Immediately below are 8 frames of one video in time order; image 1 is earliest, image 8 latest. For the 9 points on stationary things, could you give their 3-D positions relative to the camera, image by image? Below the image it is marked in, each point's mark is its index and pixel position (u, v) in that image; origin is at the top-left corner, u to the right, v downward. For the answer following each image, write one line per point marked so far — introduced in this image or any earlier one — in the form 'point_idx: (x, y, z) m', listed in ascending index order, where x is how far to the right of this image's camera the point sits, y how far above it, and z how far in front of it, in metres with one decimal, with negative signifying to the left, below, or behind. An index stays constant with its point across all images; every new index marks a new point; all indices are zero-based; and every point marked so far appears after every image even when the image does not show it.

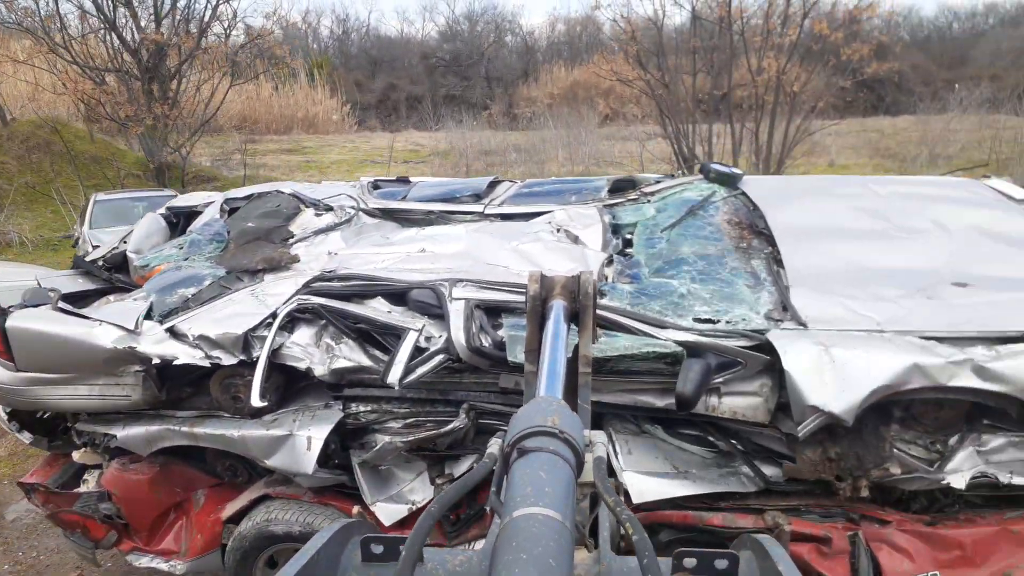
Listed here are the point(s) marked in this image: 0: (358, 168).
0: (-3.7, +2.8, +19.3) m
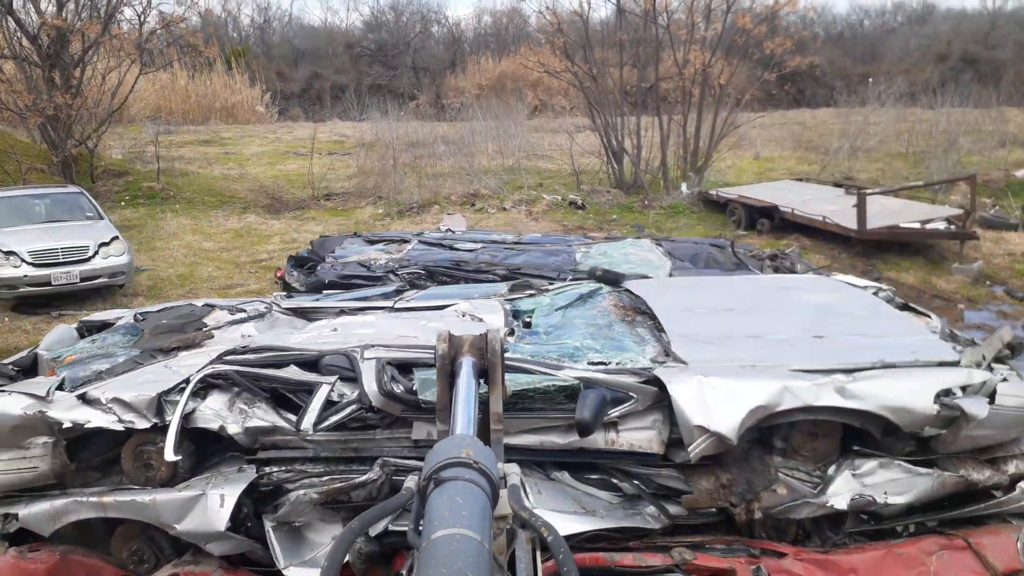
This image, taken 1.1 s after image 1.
0: (-5.4, +2.9, +18.6) m
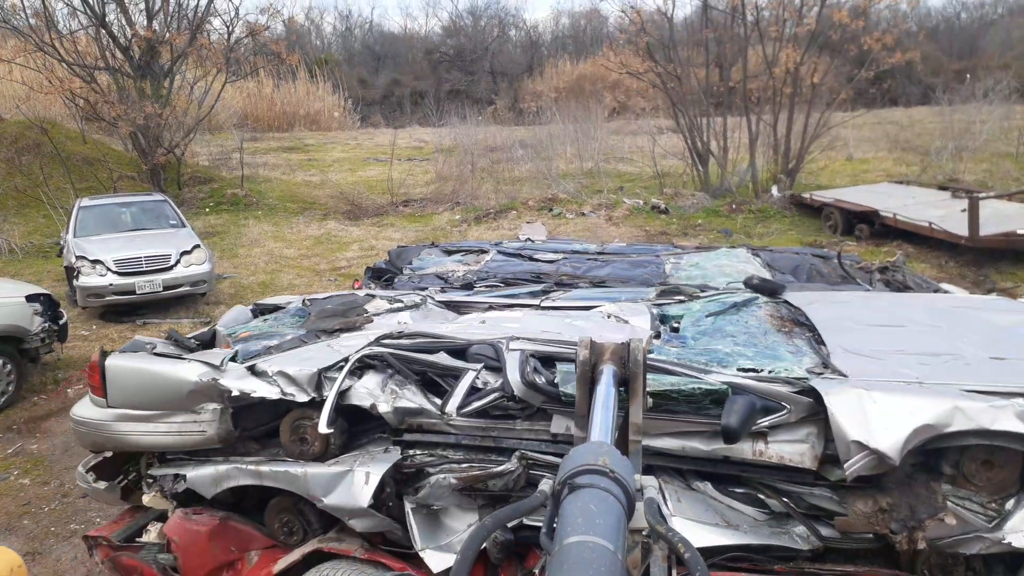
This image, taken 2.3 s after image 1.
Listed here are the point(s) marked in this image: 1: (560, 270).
0: (-3.5, +2.8, +18.8) m
1: (+0.3, +0.1, +5.5) m
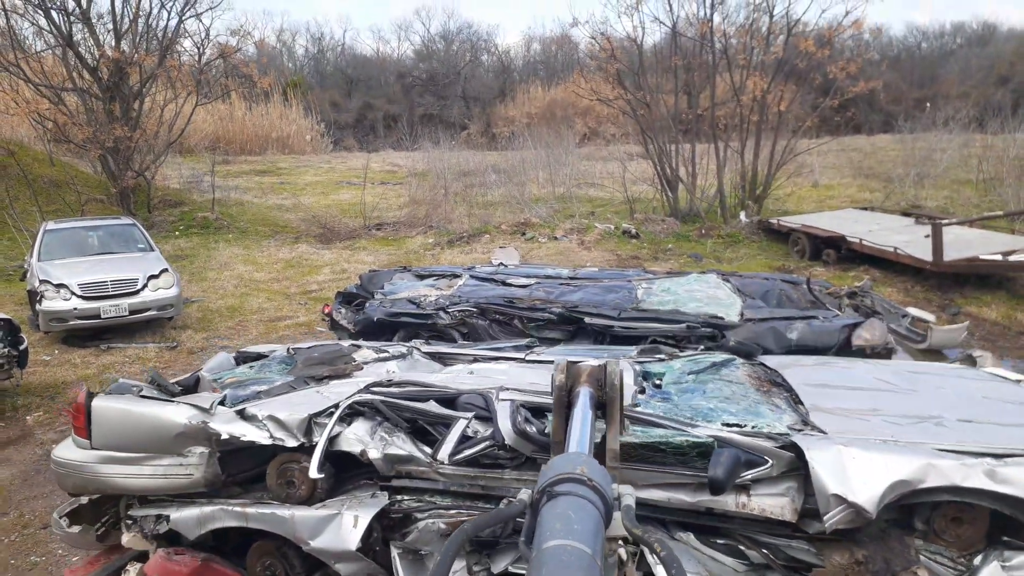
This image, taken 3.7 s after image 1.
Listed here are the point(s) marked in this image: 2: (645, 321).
0: (-4.2, +2.2, +18.7) m
1: (+0.1, 0.0, +5.5) m
2: (+0.8, -0.2, +4.8) m
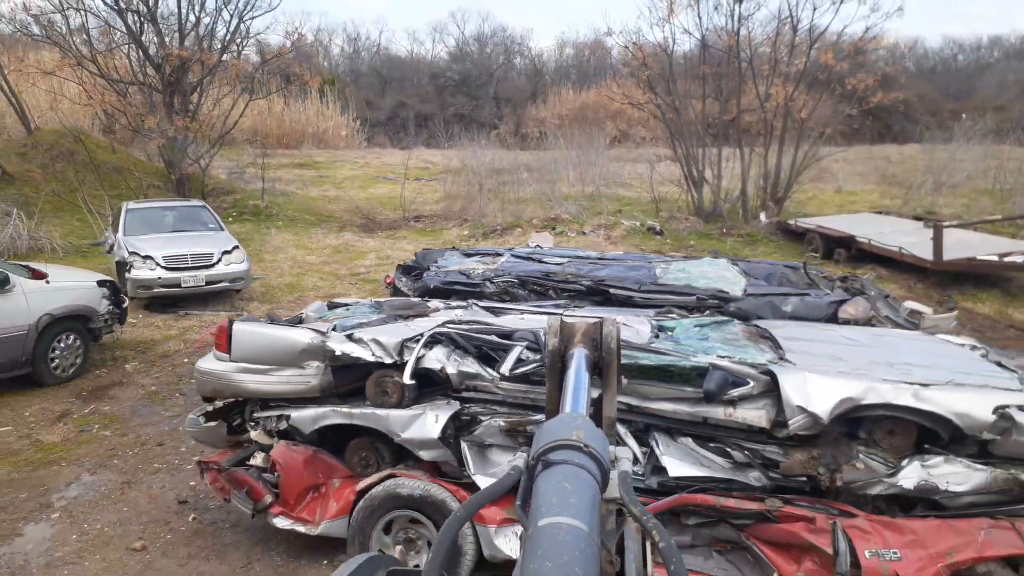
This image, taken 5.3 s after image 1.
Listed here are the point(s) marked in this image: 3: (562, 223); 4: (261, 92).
0: (-3.4, +2.5, +19.7) m
1: (+0.4, +0.1, +6.4) m
2: (+1.1, 0.0, +5.7) m
3: (+0.9, +1.2, +14.5) m
4: (-5.5, +4.4, +18.0) m
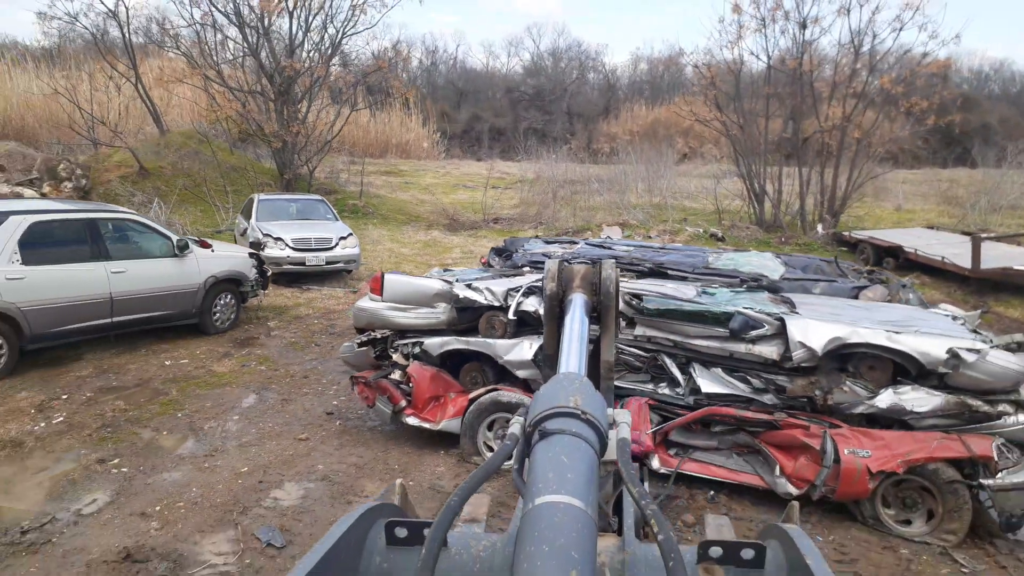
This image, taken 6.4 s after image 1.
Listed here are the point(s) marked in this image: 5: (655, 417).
0: (-1.6, +2.6, +21.3) m
1: (+1.1, +0.3, +7.6) m
2: (+1.7, +0.1, +6.9) m
3: (+2.3, +1.2, +15.7) m
4: (-3.7, +4.5, +19.8) m
5: (+0.9, -0.8, +4.9) m
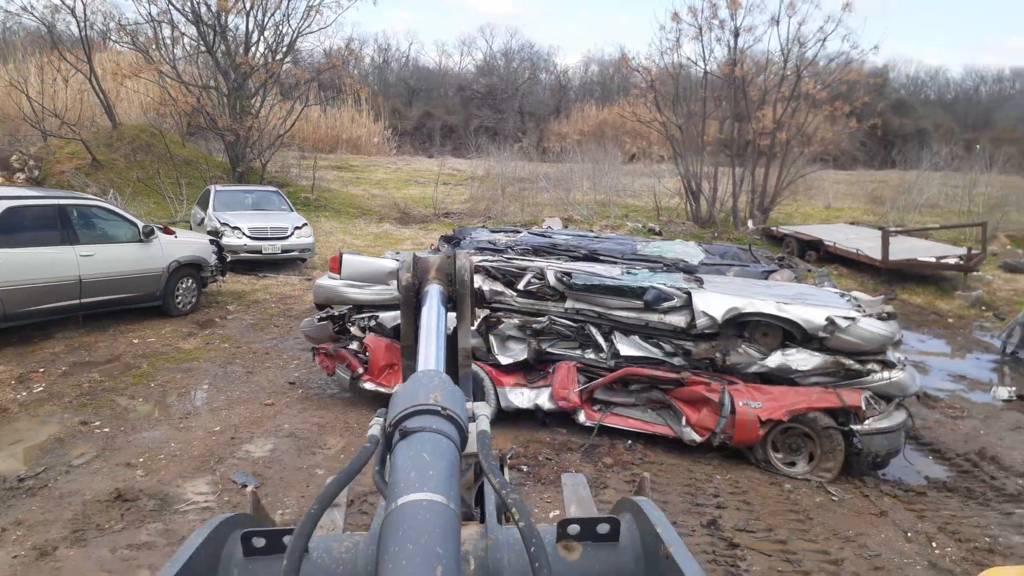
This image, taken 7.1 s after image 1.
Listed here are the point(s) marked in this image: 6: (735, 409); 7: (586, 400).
0: (-2.9, +2.7, +21.8) m
1: (+0.6, +0.5, +8.3) m
2: (+1.2, +0.3, +7.6) m
3: (+1.3, +1.3, +16.5) m
4: (-5.0, +4.7, +20.2) m
5: (+0.5, -0.6, +5.6) m
6: (+1.4, -0.8, +5.1) m
7: (+0.5, -0.8, +5.5) m
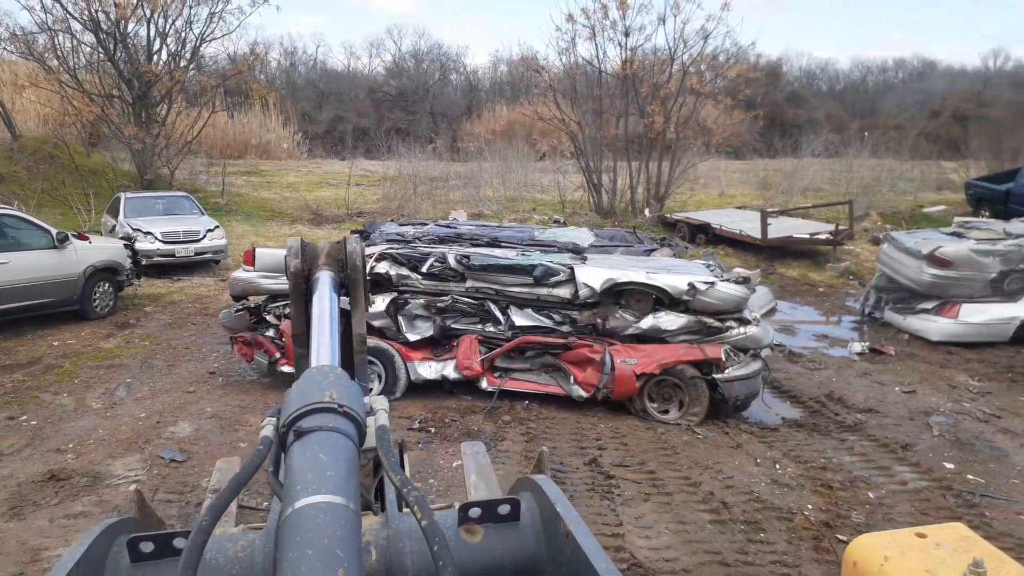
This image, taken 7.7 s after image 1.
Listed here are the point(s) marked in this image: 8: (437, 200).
0: (-5.3, +2.7, +22.0) m
1: (-0.4, +0.6, +9.0) m
2: (+0.2, +0.5, +8.3) m
3: (-0.6, +1.5, +17.2) m
4: (-7.3, +4.6, +20.2) m
5: (-0.2, -0.5, +6.3) m
6: (+0.7, -0.6, +5.9) m
7: (-0.2, -0.6, +6.2) m
8: (-1.7, +2.1, +18.5) m
